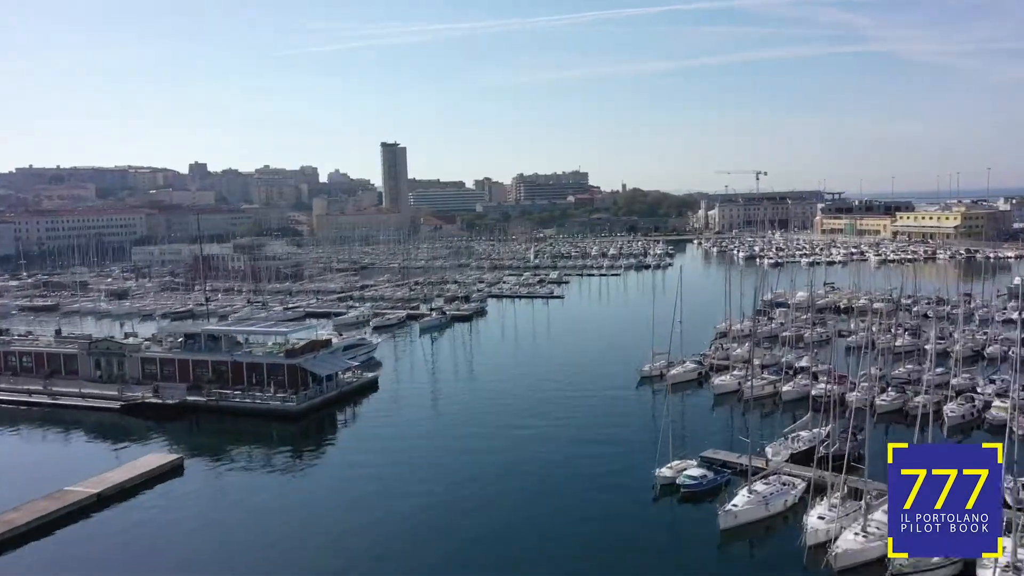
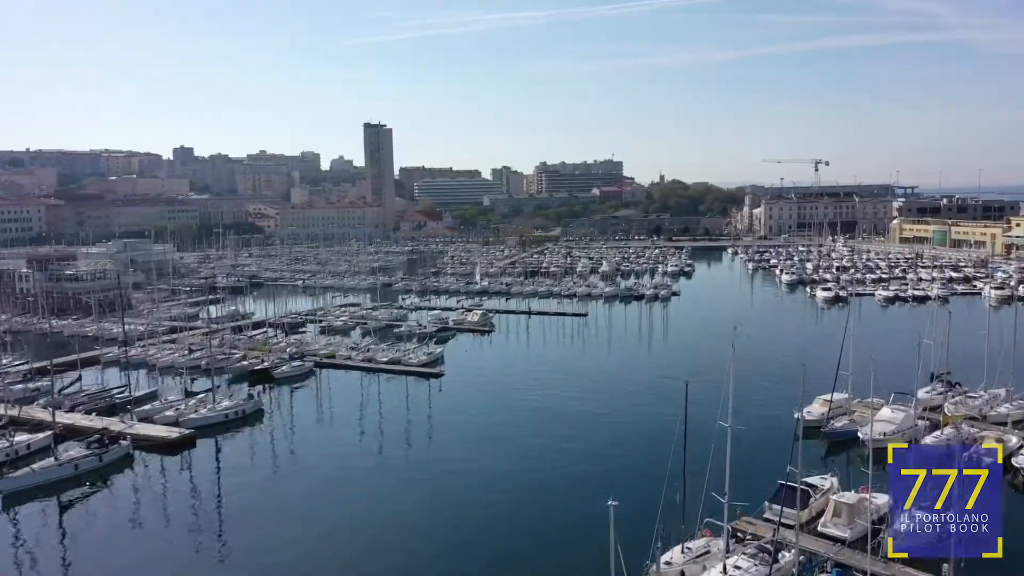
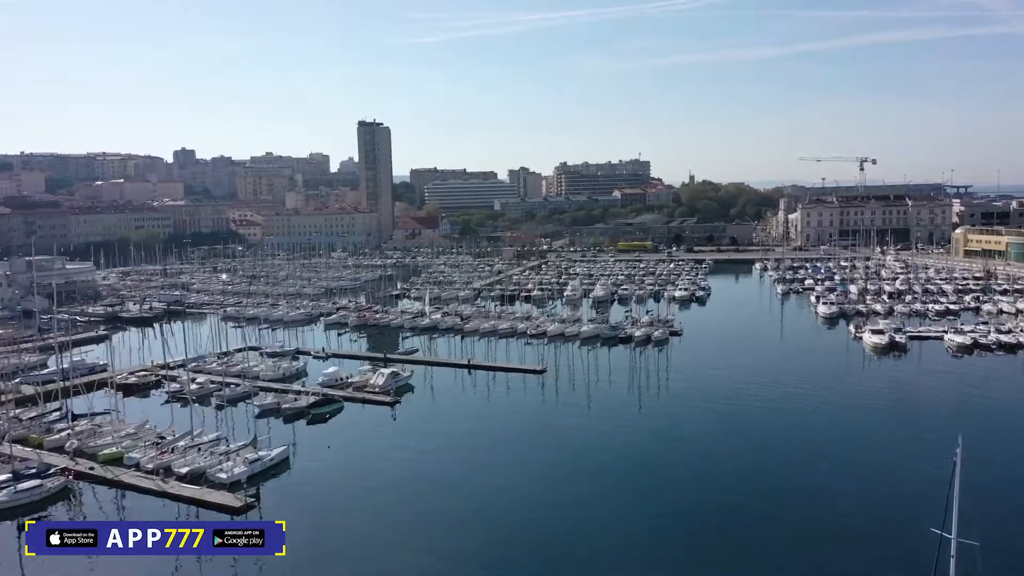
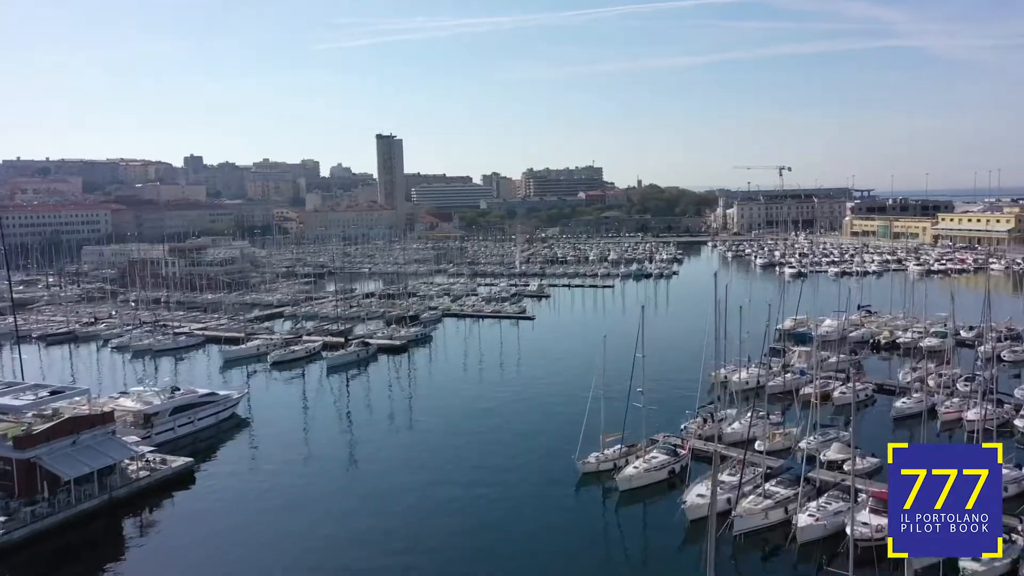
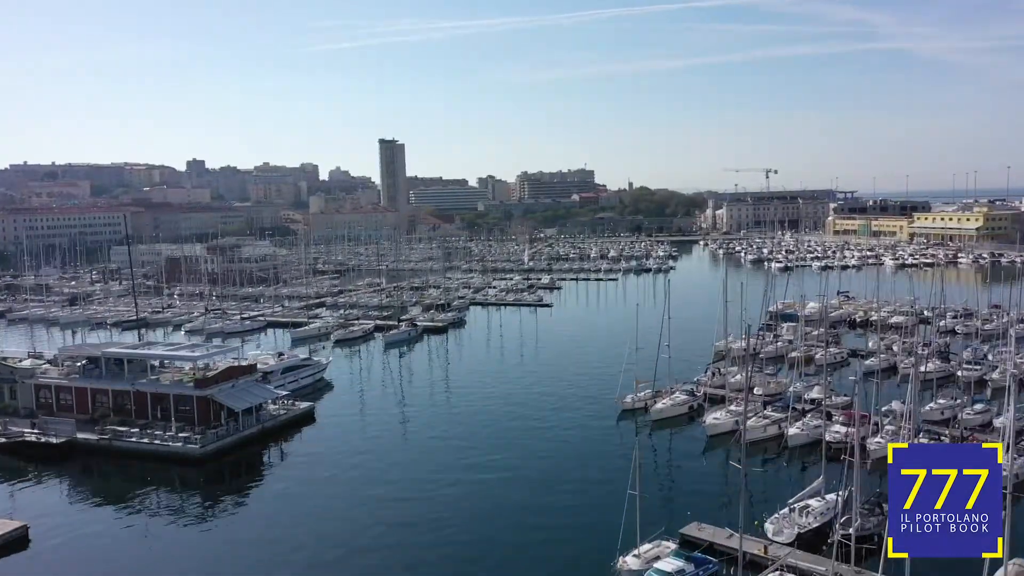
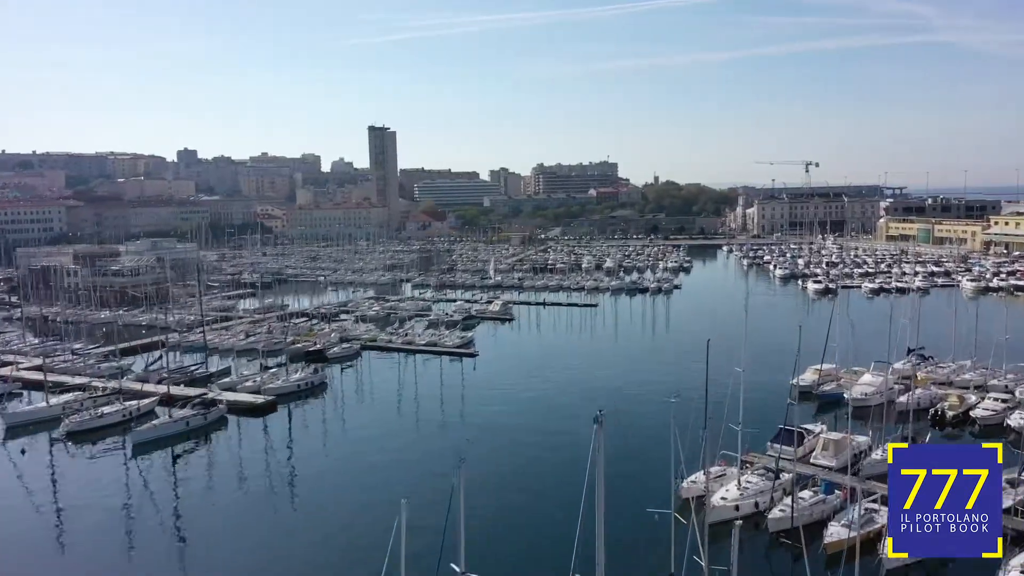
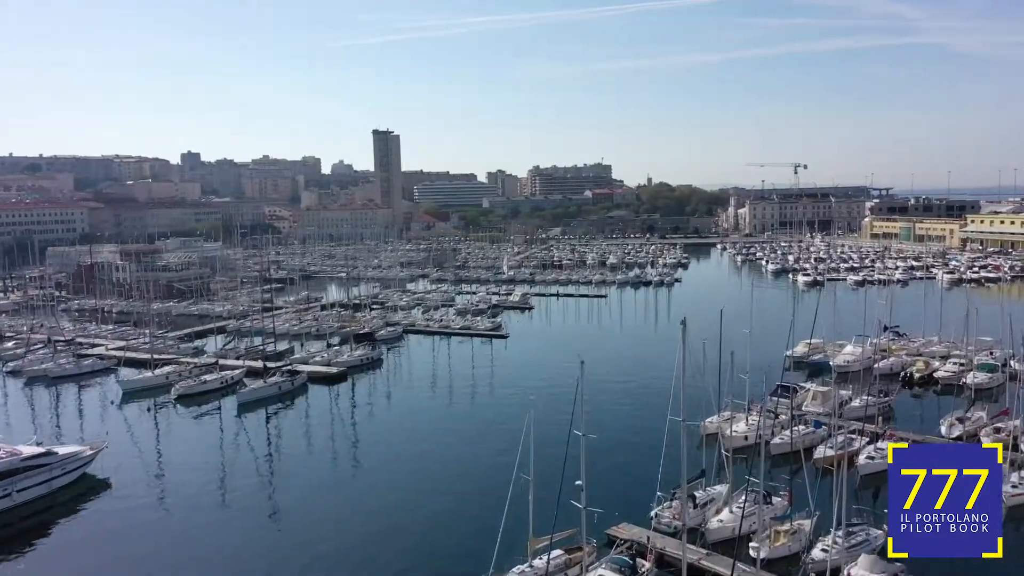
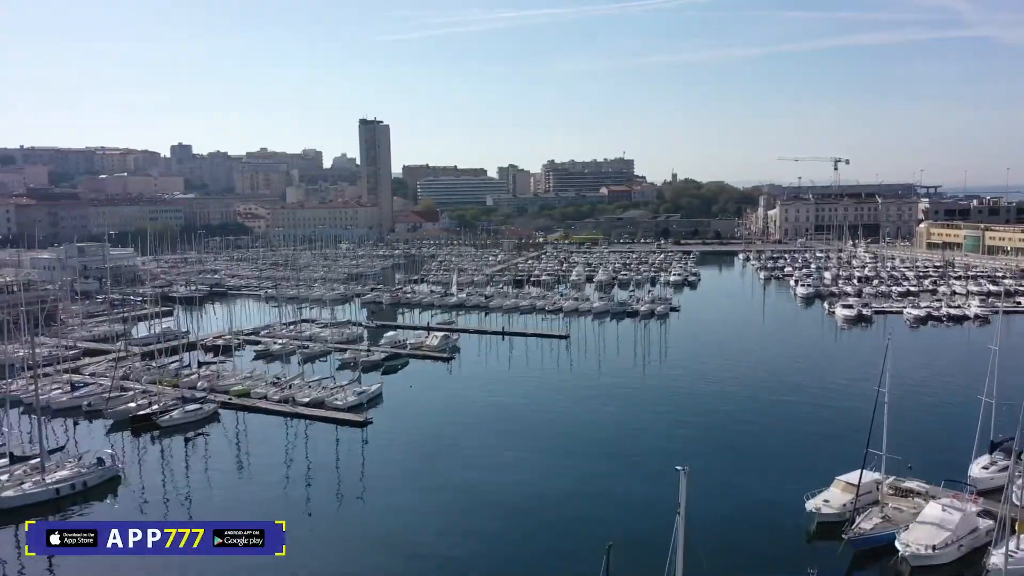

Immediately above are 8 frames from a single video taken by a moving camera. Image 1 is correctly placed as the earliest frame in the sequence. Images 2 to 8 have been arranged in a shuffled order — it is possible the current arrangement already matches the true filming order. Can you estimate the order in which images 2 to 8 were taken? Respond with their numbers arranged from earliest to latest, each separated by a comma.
5, 4, 7, 6, 2, 8, 3
